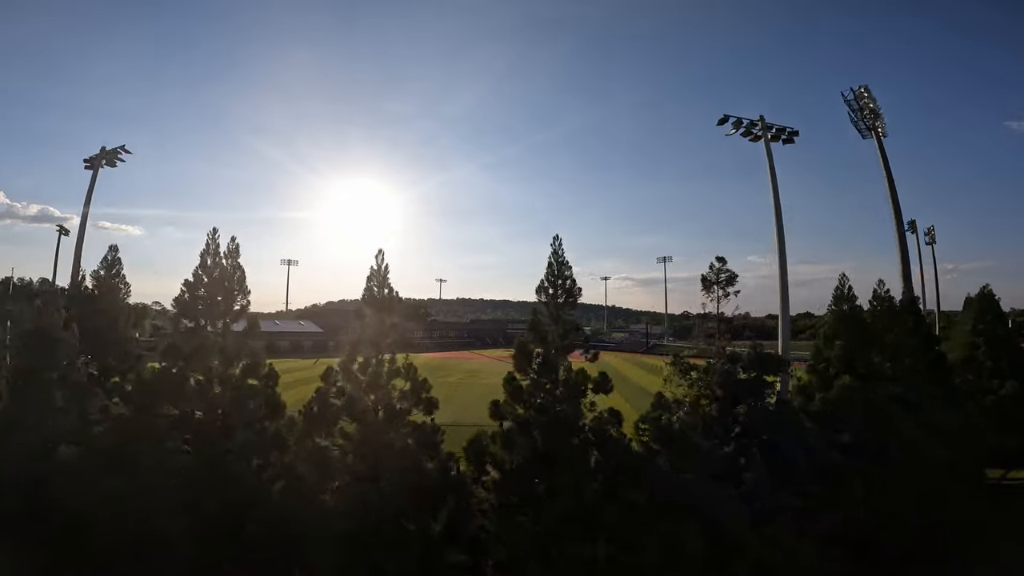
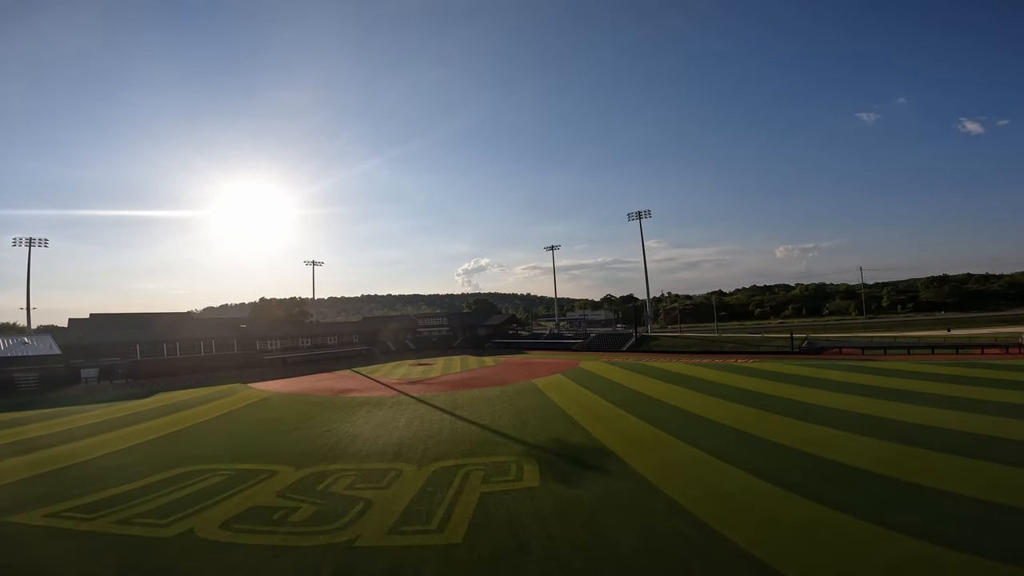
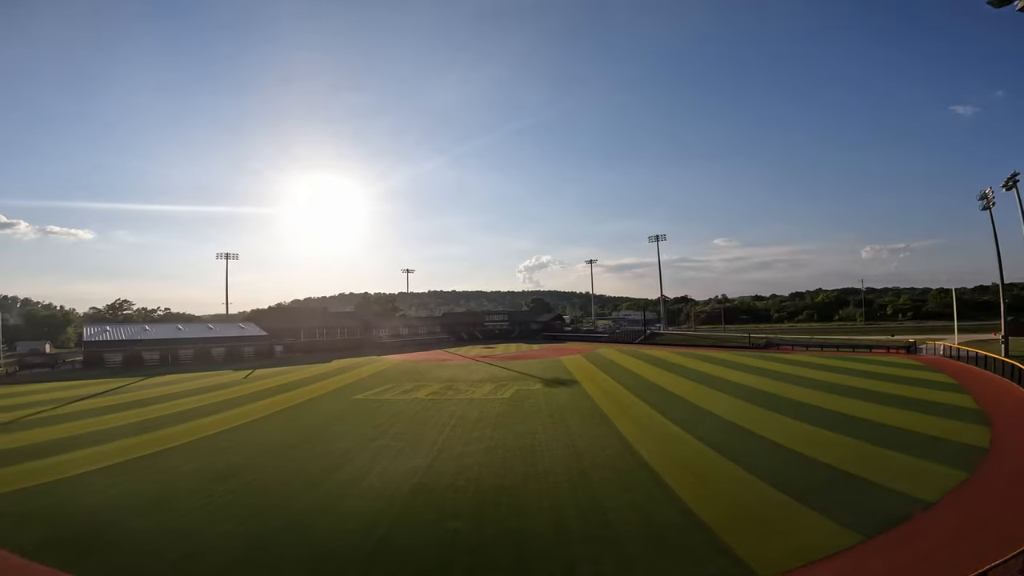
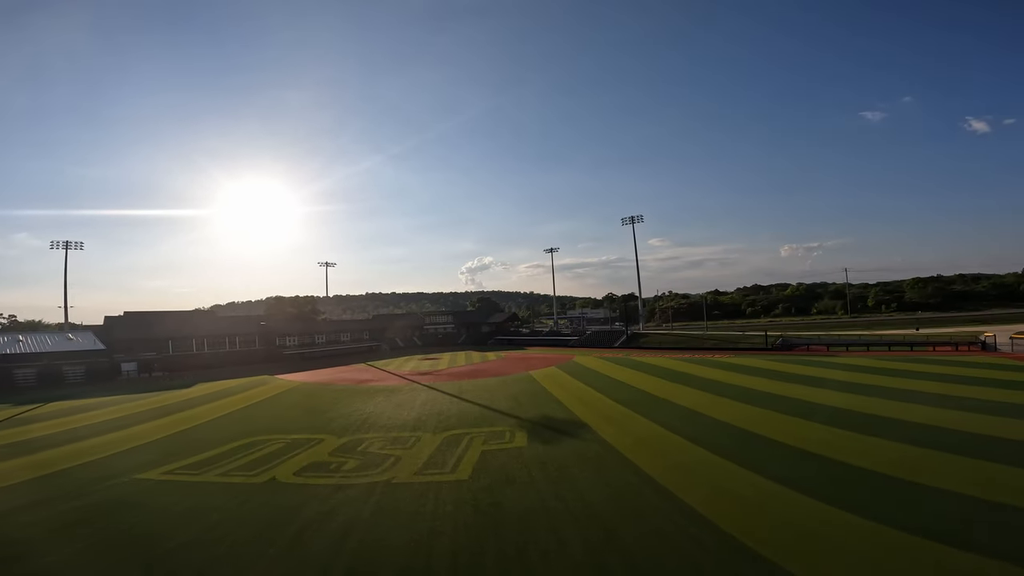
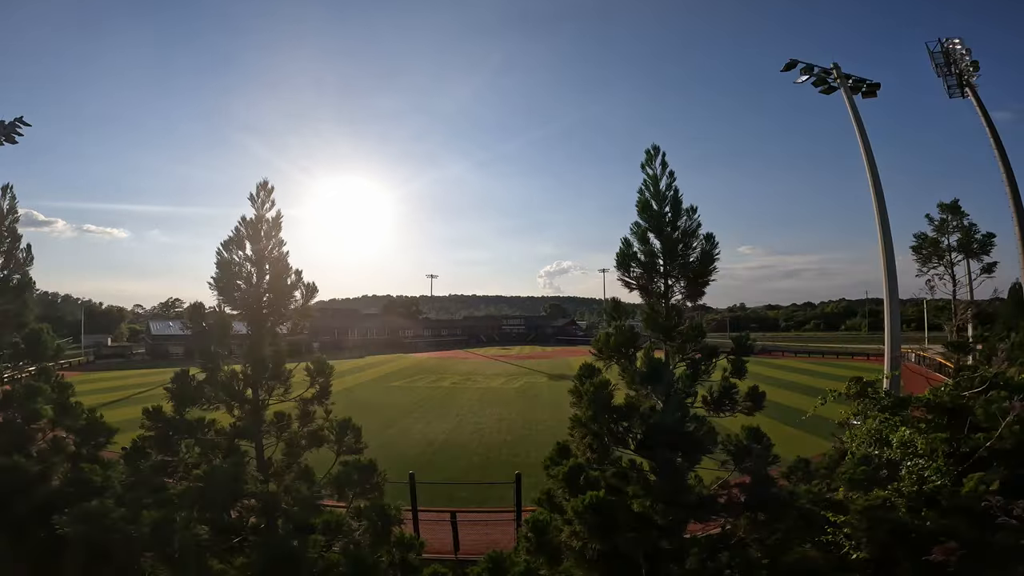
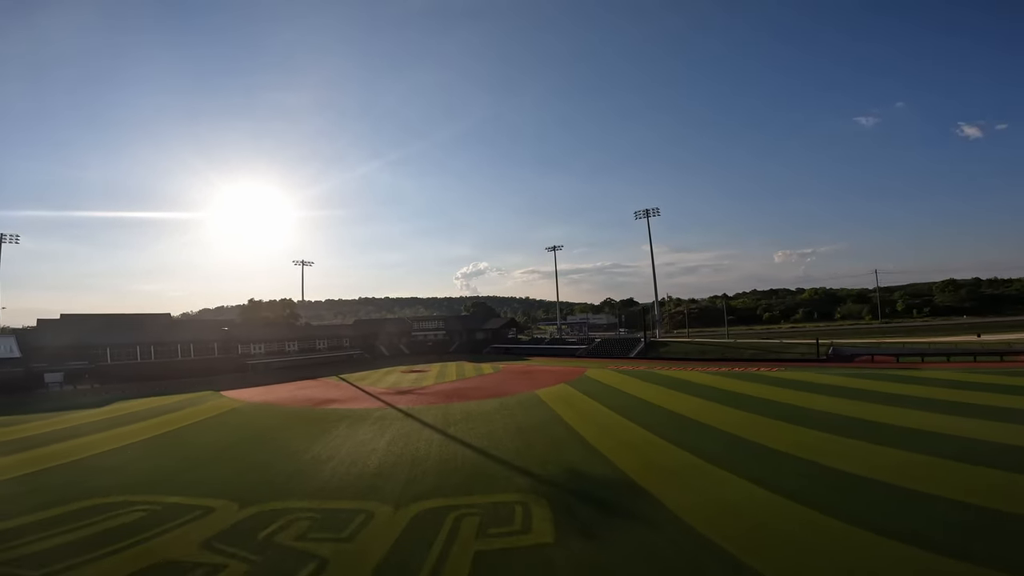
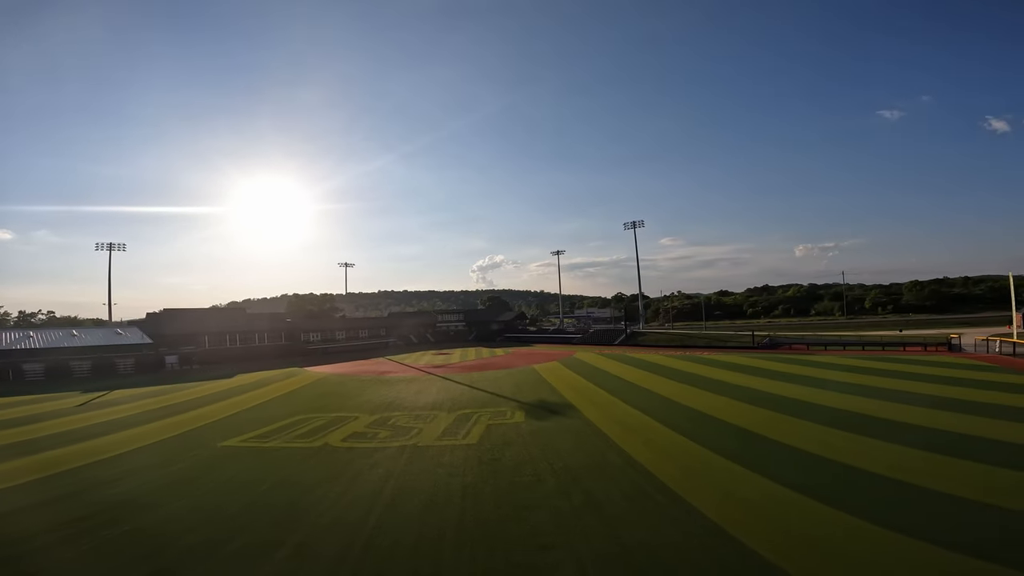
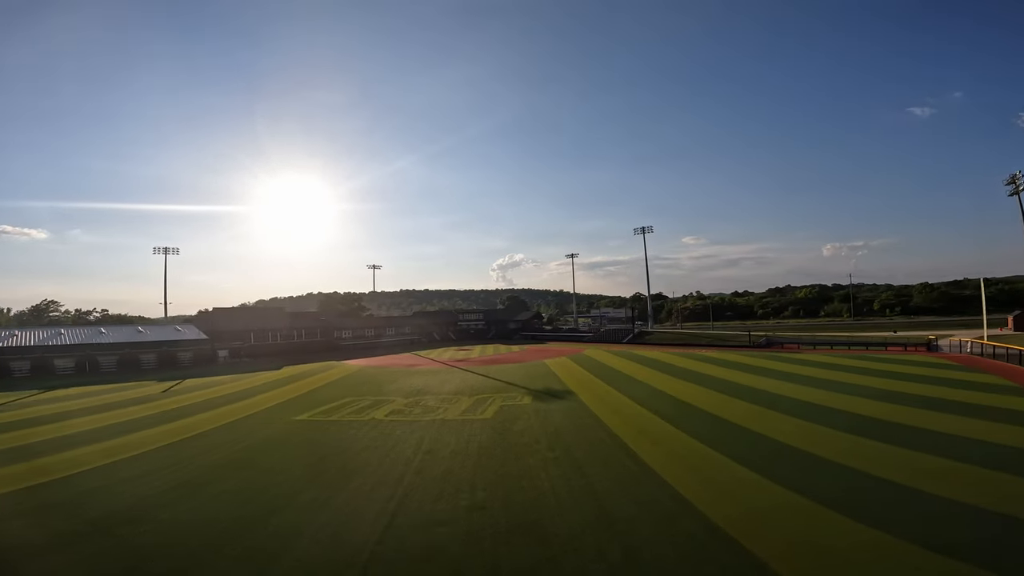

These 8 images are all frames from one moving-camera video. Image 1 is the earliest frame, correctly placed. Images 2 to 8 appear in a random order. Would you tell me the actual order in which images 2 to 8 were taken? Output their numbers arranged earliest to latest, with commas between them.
5, 3, 8, 7, 4, 2, 6
